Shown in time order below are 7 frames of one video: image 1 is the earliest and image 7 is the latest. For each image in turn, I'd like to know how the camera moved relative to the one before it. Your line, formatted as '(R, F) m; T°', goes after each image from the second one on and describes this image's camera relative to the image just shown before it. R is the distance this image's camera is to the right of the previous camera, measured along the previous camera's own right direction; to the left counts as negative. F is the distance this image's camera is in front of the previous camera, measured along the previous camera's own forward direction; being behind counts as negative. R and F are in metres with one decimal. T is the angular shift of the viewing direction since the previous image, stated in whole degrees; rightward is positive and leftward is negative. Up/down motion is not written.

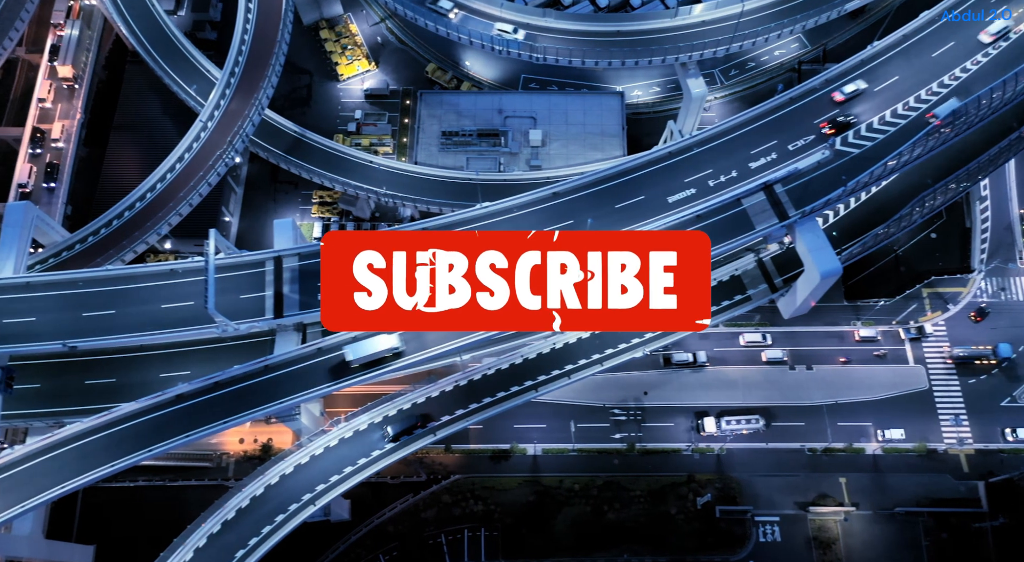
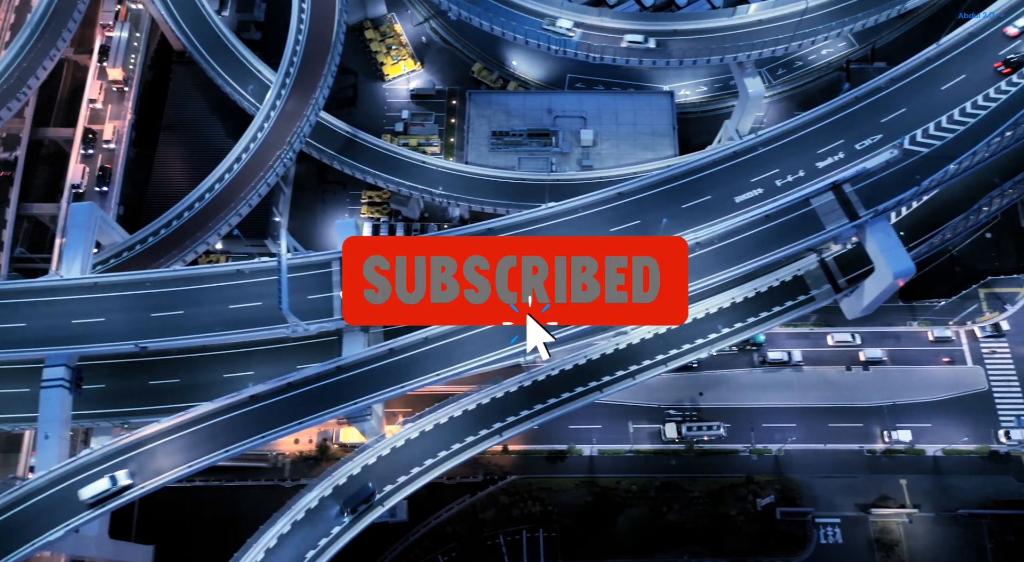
(-6.4, +0.3) m; -1°
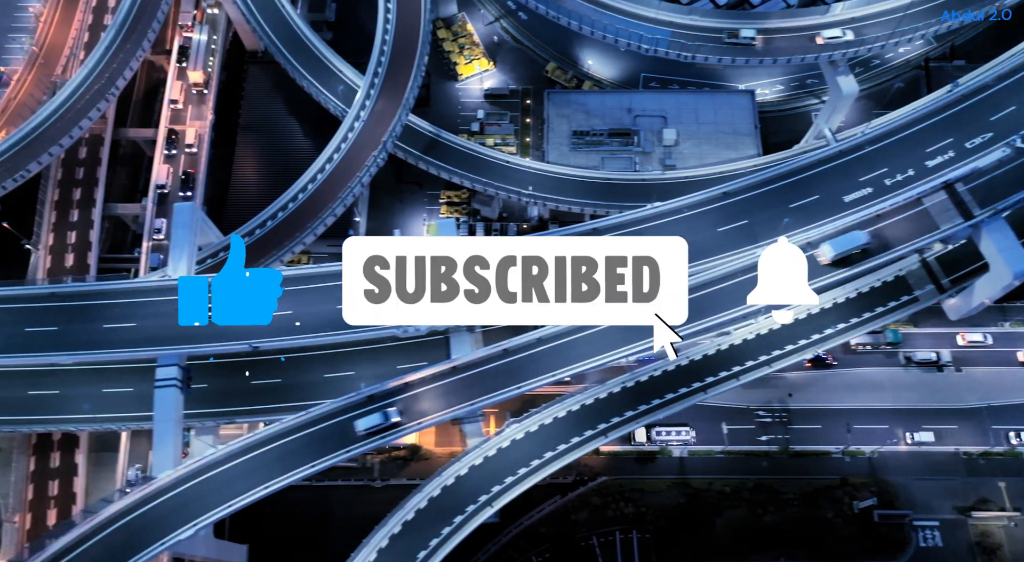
(-10.0, +0.3) m; -1°
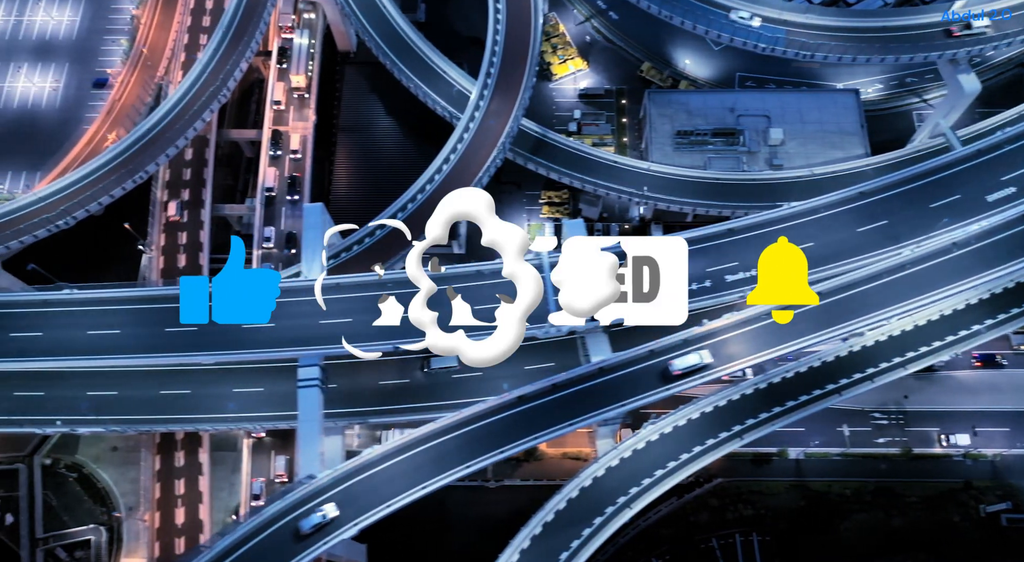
(-12.5, +0.1) m; -1°
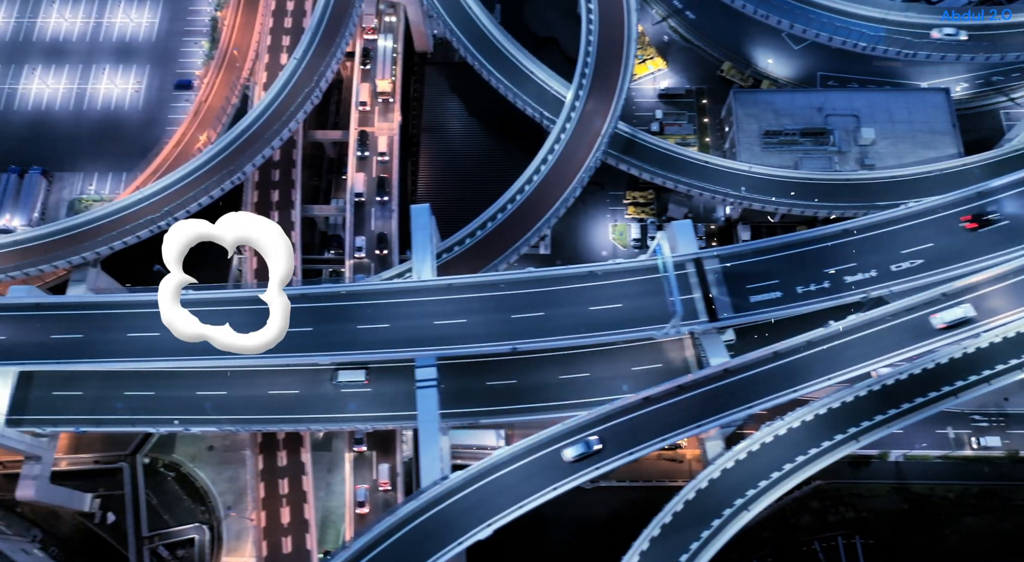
(-10.5, 0.0) m; -1°
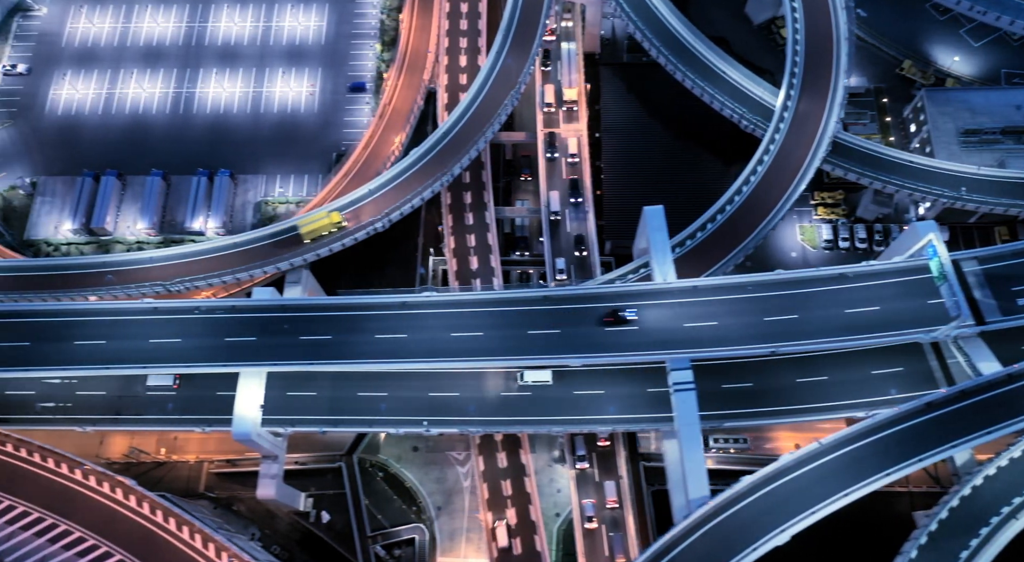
(-23.0, -0.1) m; -2°
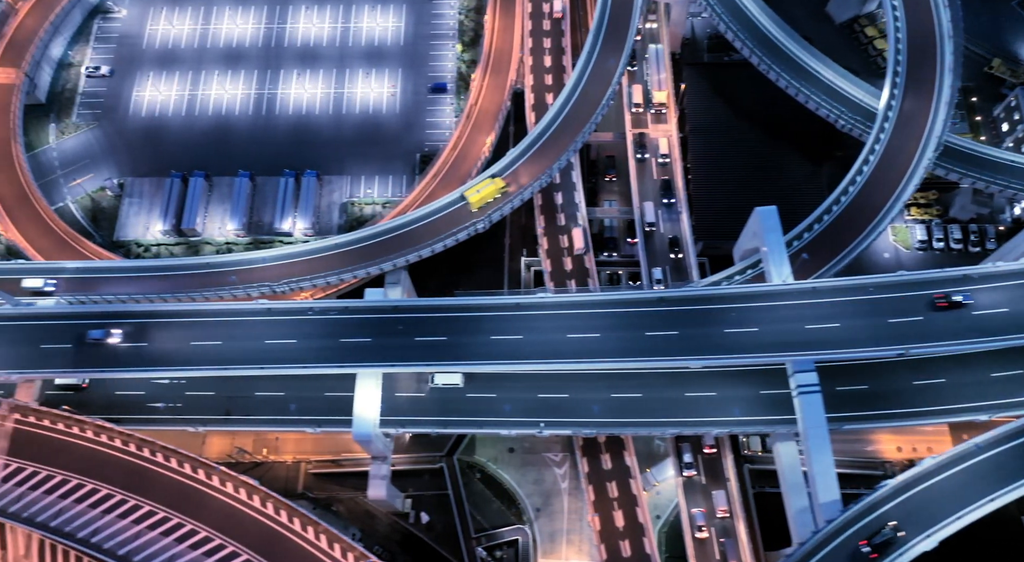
(-11.0, +0.2) m; -1°
